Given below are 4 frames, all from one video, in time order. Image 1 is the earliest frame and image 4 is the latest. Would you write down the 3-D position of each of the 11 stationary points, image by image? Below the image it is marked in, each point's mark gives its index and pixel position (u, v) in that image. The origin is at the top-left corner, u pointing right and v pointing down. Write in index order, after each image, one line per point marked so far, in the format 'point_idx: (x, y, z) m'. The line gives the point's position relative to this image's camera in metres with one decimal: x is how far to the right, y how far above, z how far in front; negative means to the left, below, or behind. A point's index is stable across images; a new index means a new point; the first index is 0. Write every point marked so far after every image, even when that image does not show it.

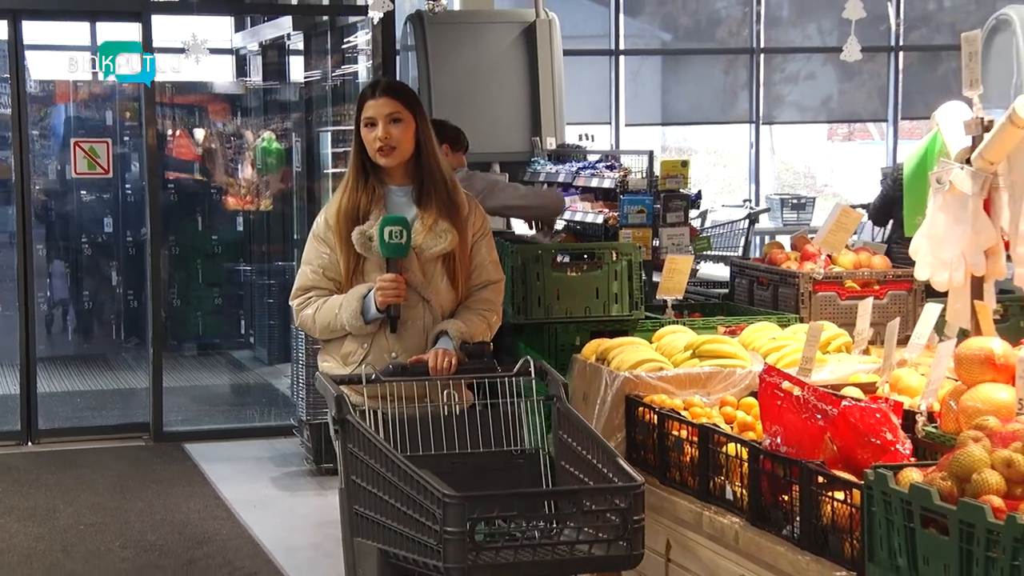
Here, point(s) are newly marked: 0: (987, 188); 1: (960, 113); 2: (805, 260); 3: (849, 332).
0: (+1.3, +0.3, +3.1) m
1: (+1.3, +0.5, +3.3) m
2: (+0.9, +0.1, +3.7) m
3: (+1.0, -0.1, +3.4) m
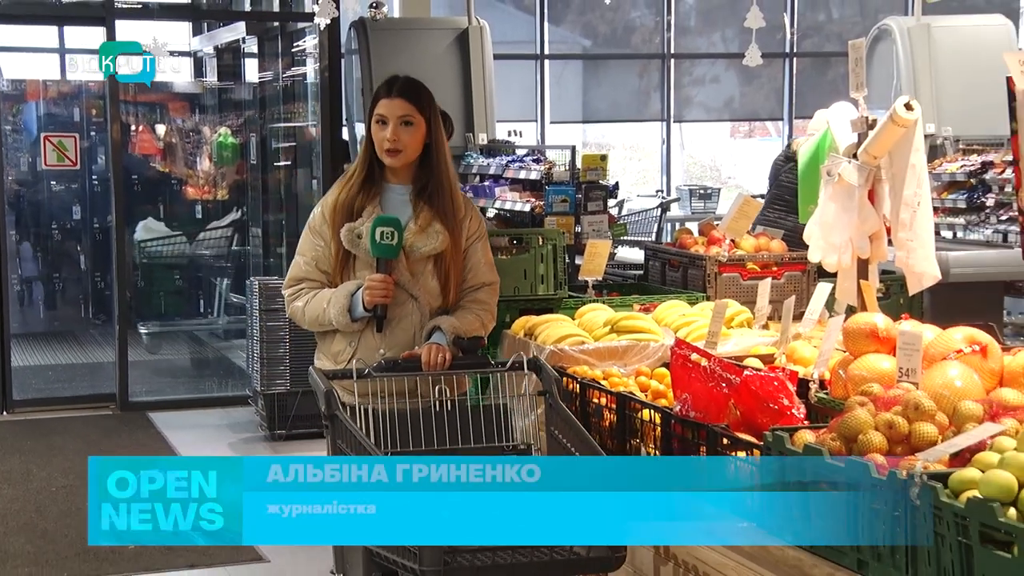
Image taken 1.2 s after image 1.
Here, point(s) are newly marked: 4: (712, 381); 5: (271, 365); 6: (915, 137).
0: (+1.1, +0.3, +3.5) m
1: (+1.1, +0.6, +3.7) m
2: (+0.7, +0.2, +4.0) m
3: (+0.8, -0.1, +3.7) m
4: (+0.6, -0.3, +3.0) m
5: (-1.2, -0.4, +5.7) m
6: (+1.2, +0.5, +3.4) m
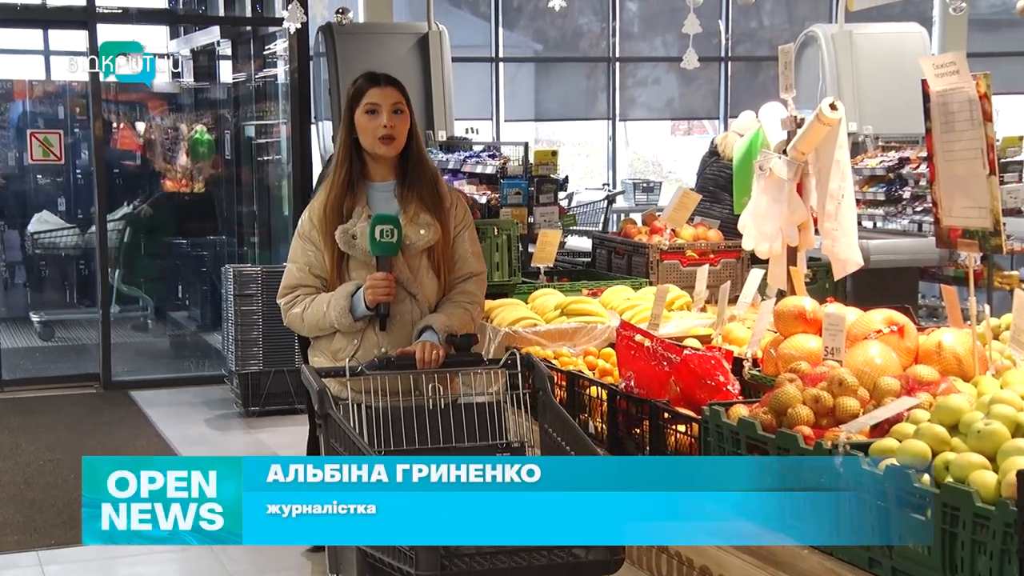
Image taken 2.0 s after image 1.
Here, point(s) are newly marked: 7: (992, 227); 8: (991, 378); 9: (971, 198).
0: (+1.0, +0.4, +3.8) m
1: (+1.0, +0.6, +4.0) m
2: (+0.6, +0.2, +4.3) m
3: (+0.6, 0.0, +4.0) m
4: (+0.4, -0.2, +3.3) m
5: (-1.4, -0.3, +5.9) m
6: (+1.1, +0.5, +3.7) m
7: (+1.5, +0.2, +3.3) m
8: (+1.4, -0.3, +3.1) m
9: (+1.5, +0.3, +3.4) m
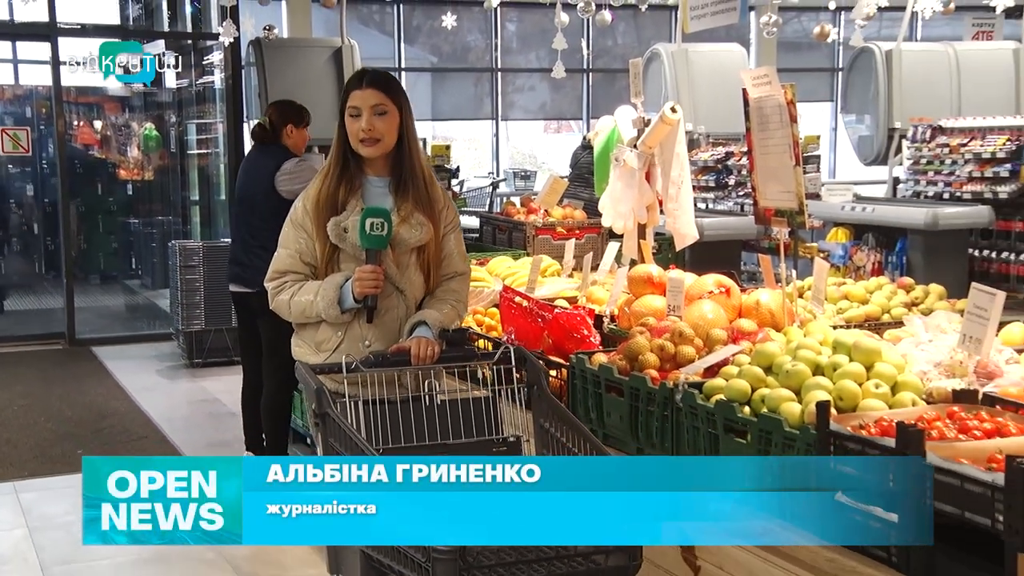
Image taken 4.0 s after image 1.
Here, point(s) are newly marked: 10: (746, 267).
0: (+0.6, +0.5, +4.7) m
1: (+0.5, +0.8, +4.9) m
2: (+0.1, +0.3, +5.2) m
3: (+0.2, +0.1, +4.9) m
4: (+0.1, -0.1, +4.1) m
5: (-2.0, -0.1, +6.7) m
6: (+0.7, +0.6, +4.6) m
7: (+1.1, +0.3, +4.3) m
8: (+1.1, -0.1, +4.1) m
9: (+1.1, +0.4, +4.3) m
10: (+1.2, +0.1, +5.7) m
